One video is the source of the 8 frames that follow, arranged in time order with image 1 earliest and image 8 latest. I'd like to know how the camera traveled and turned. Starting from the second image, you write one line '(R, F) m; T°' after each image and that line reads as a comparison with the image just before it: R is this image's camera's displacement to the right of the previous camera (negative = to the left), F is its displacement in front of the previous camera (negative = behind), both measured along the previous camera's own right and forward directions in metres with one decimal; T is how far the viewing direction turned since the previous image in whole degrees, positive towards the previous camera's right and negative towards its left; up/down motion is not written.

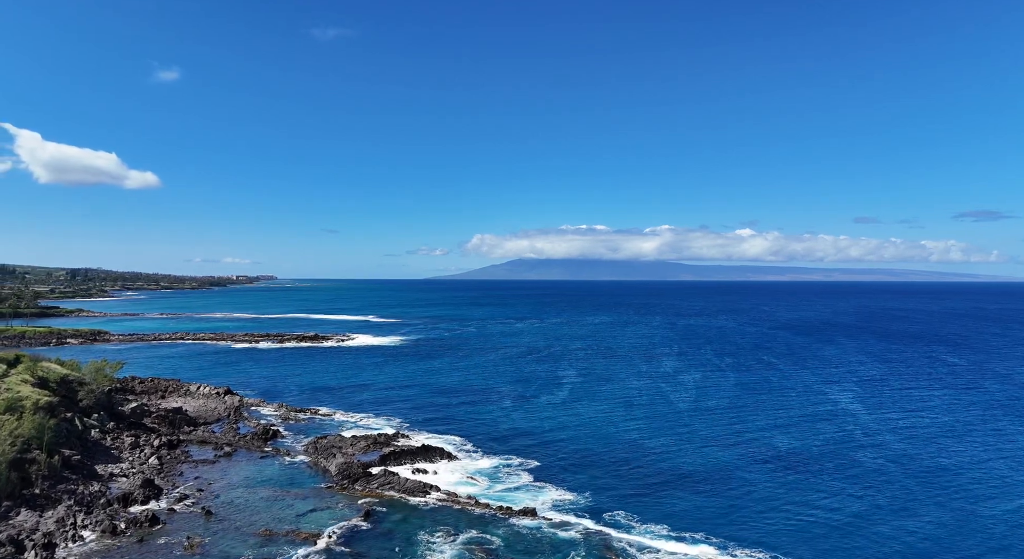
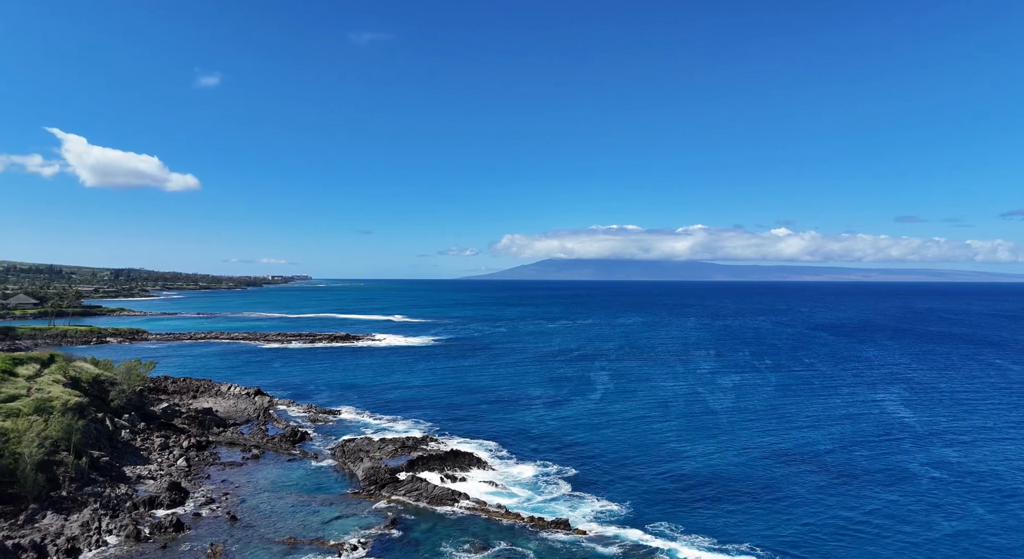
(-0.1, +1.4) m; -3°
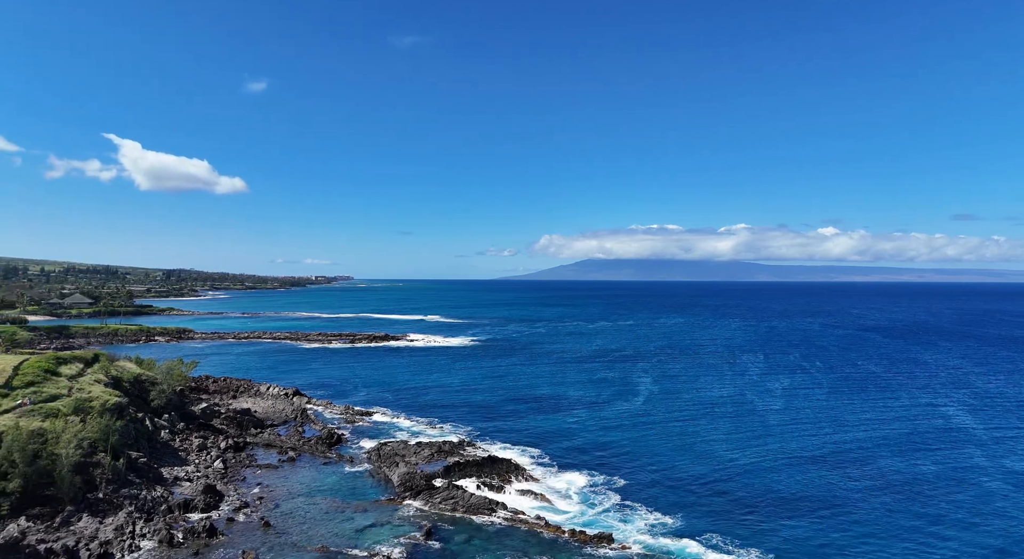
(-0.1, +1.5) m; -4°
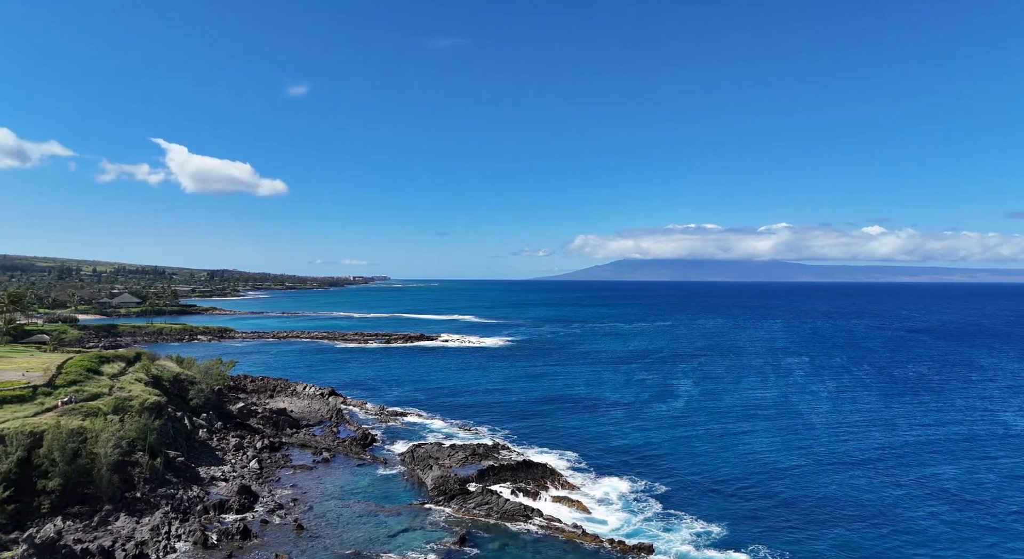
(-0.1, +0.9) m; -3°
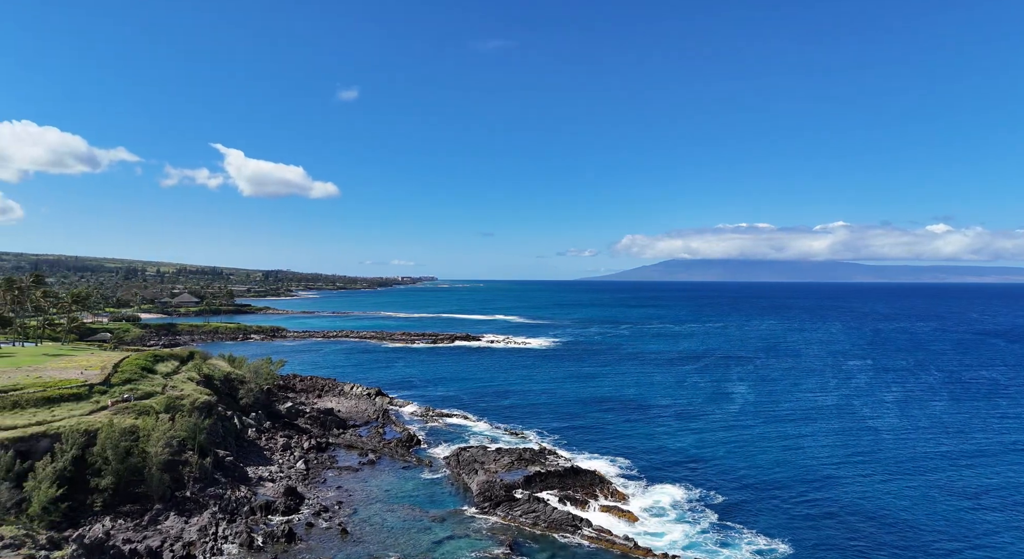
(-0.1, +1.1) m; -4°
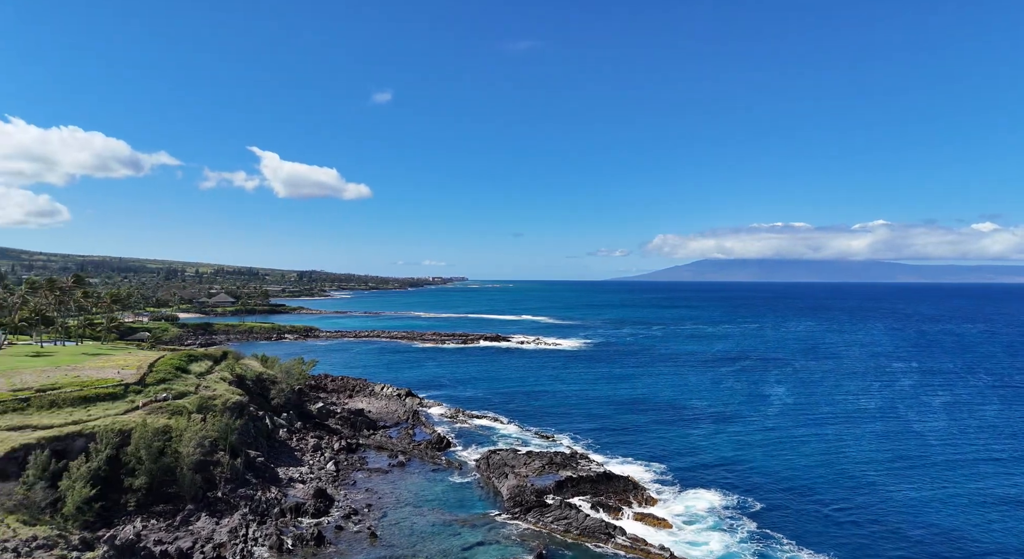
(0.0, +0.7) m; -3°
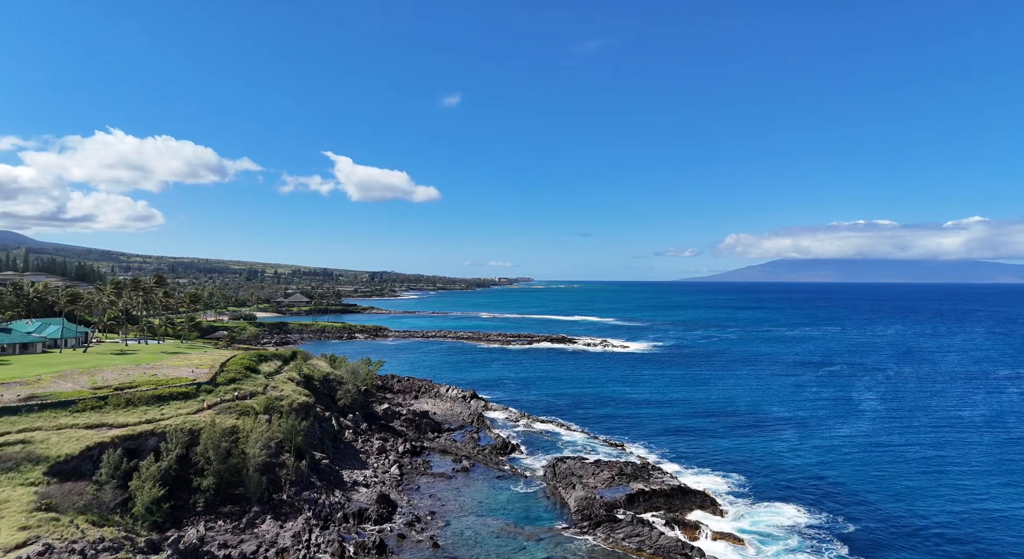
(-0.1, +1.5) m; -6°
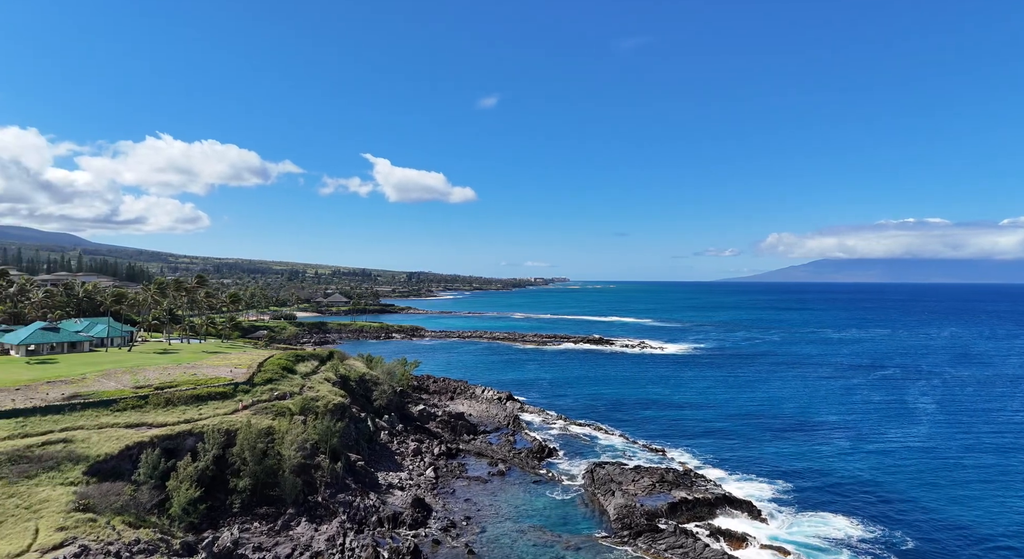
(-0.1, +0.8) m; -3°
